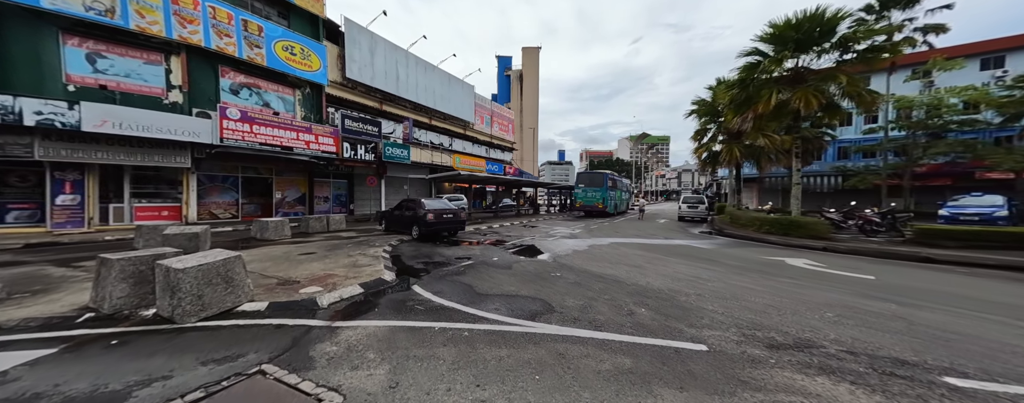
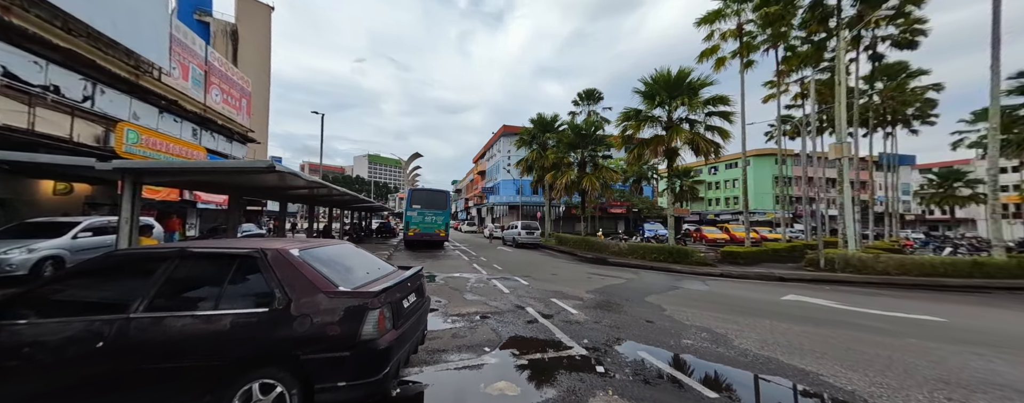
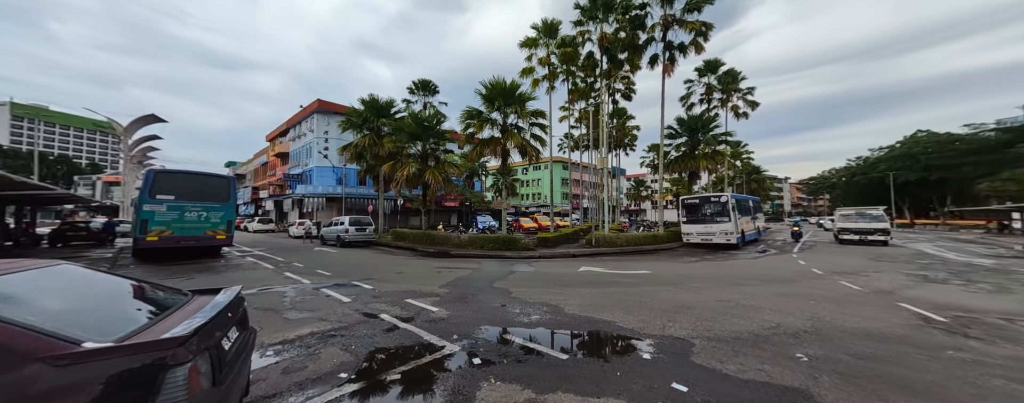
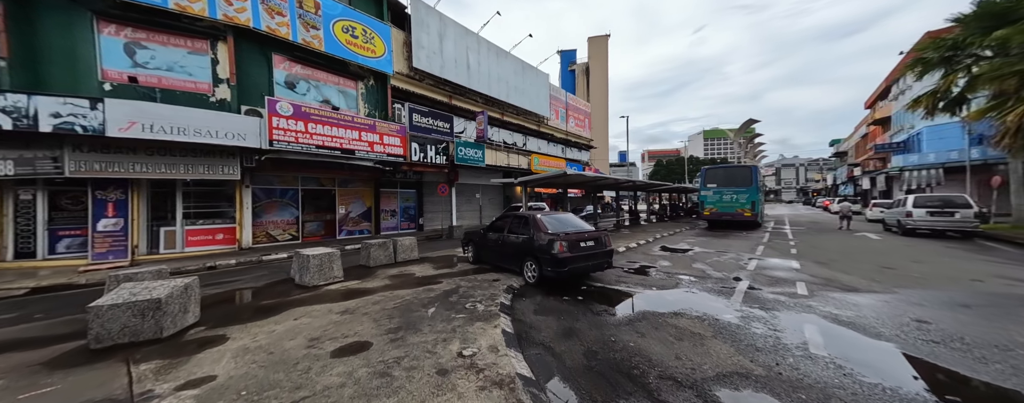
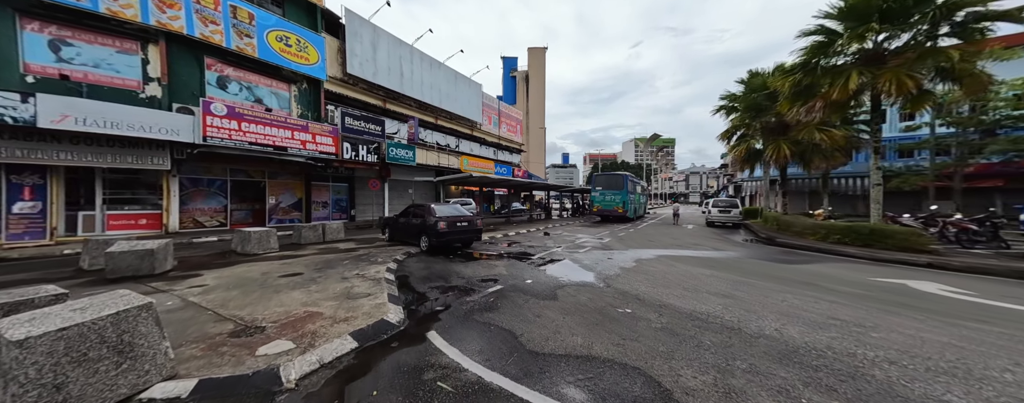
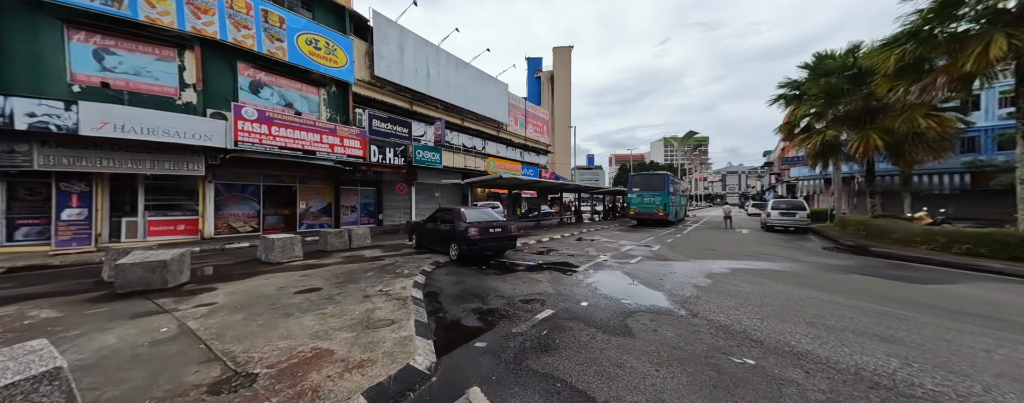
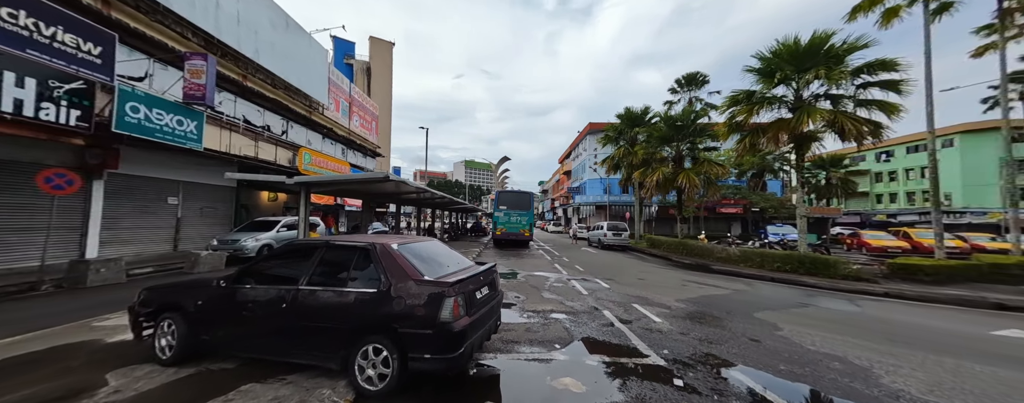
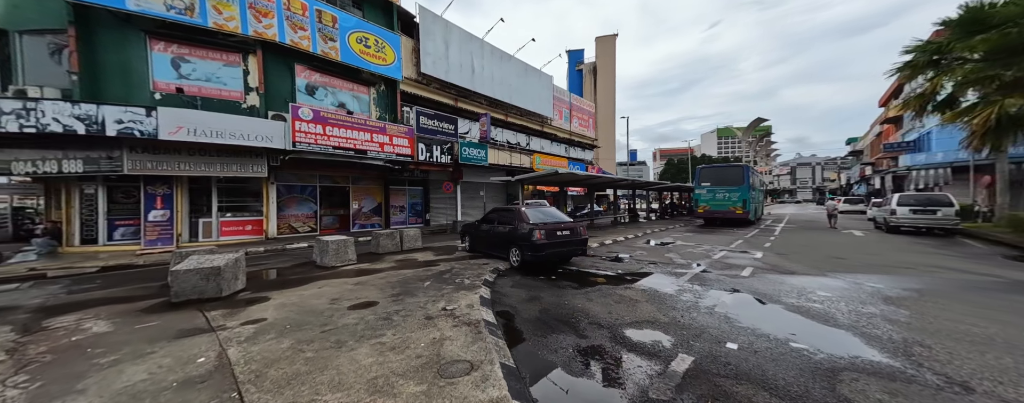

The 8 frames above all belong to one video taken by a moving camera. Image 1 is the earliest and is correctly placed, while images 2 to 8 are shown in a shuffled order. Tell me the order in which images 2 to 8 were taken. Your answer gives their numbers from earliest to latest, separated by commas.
5, 6, 8, 4, 7, 2, 3
